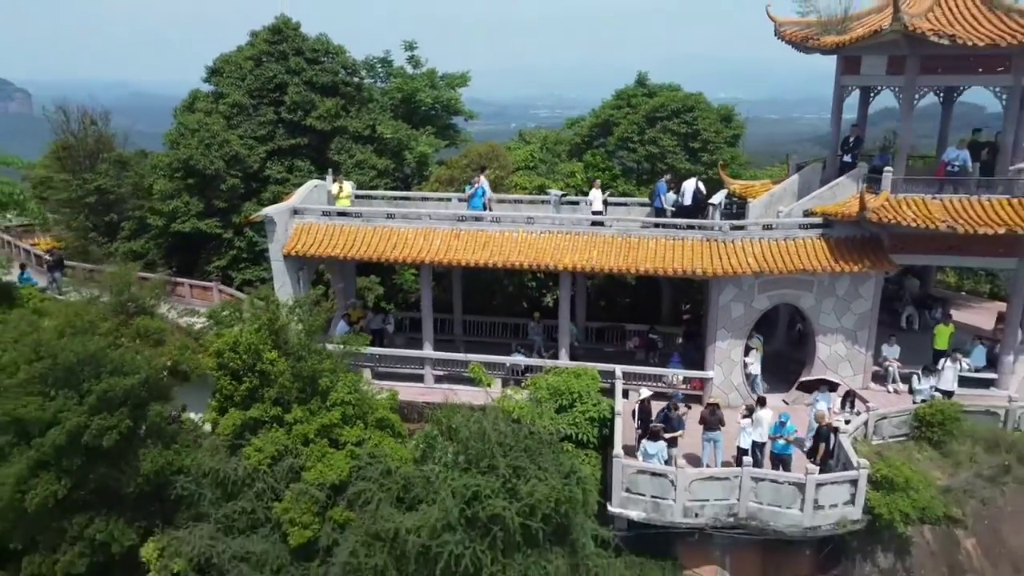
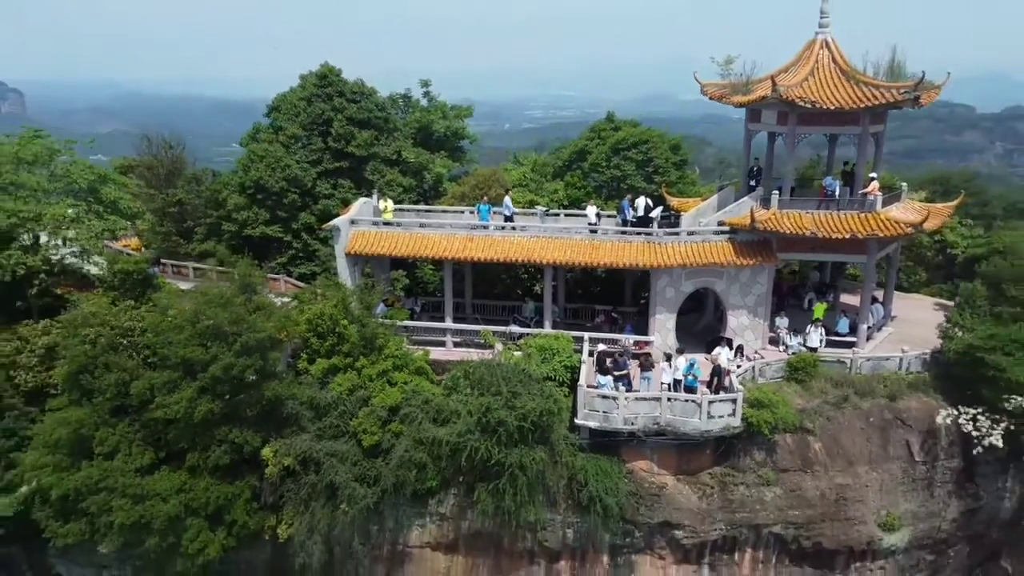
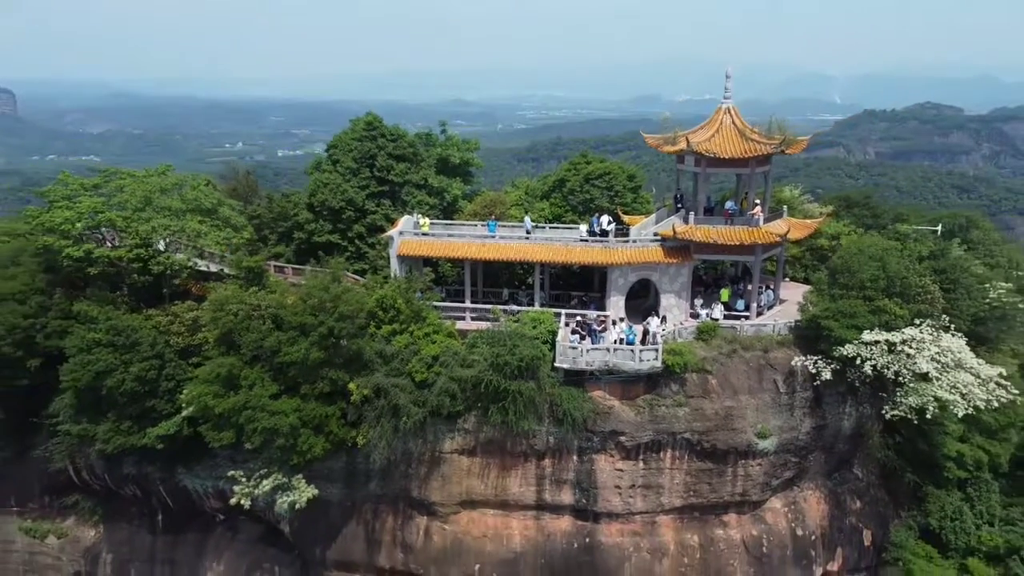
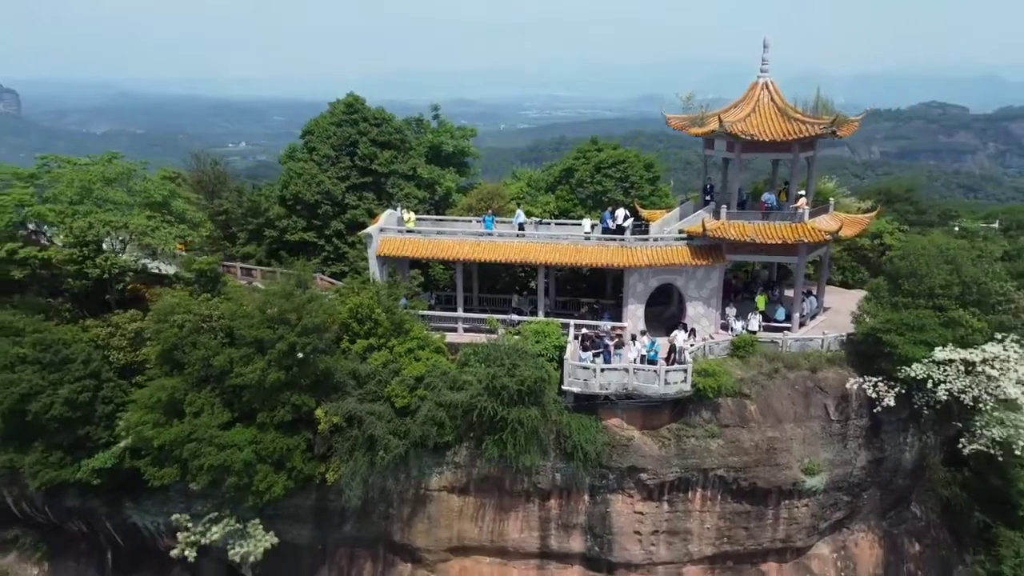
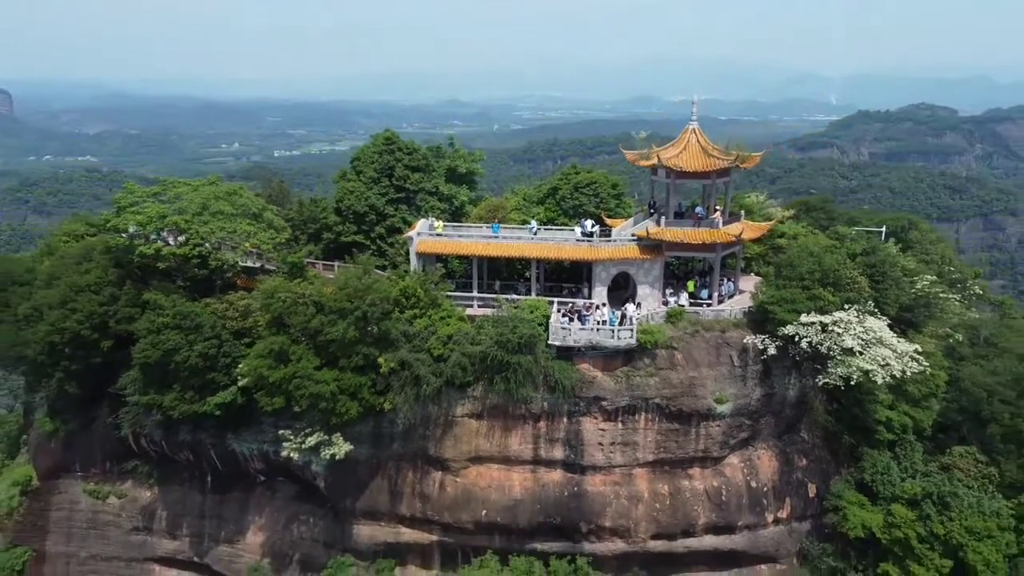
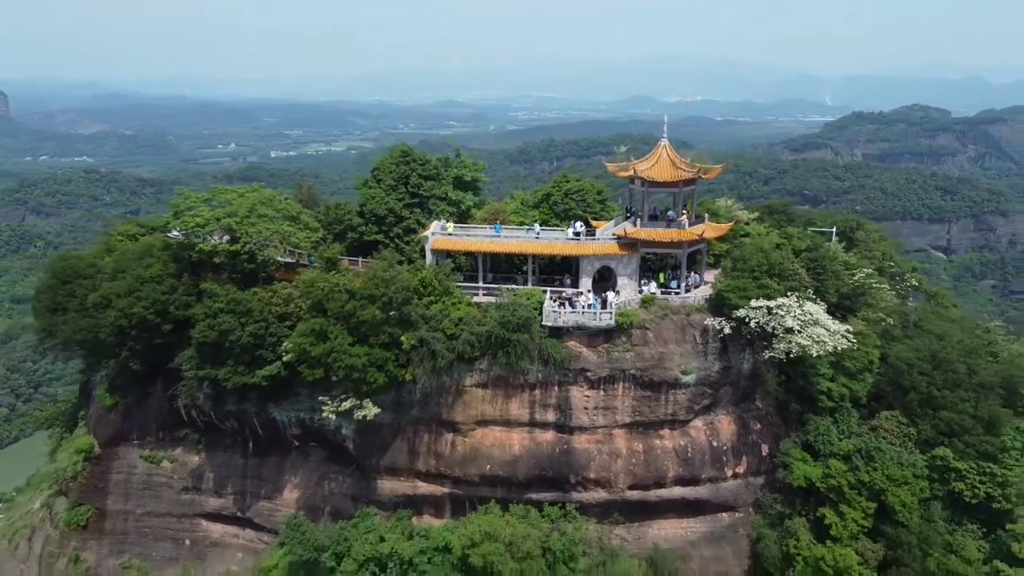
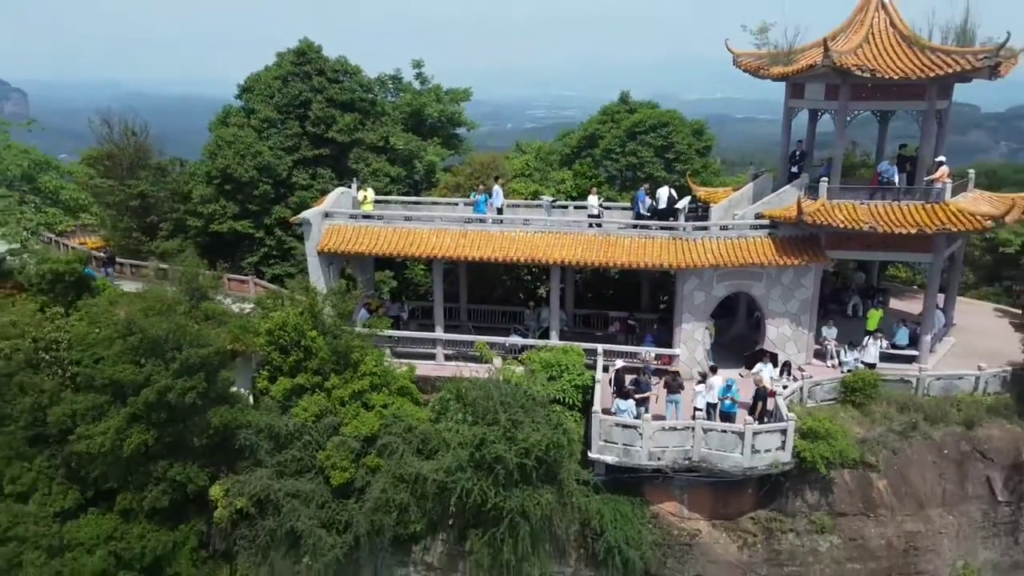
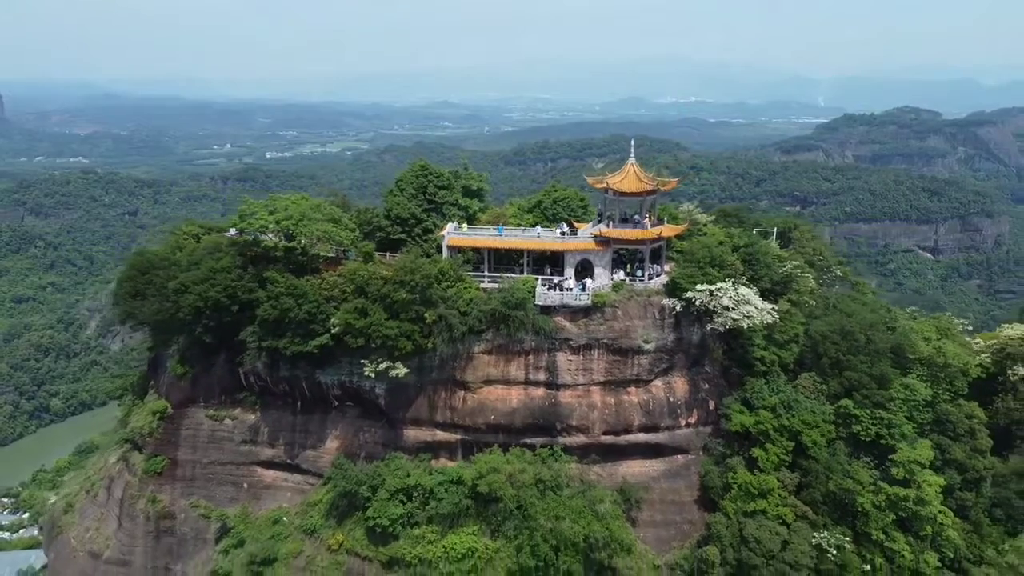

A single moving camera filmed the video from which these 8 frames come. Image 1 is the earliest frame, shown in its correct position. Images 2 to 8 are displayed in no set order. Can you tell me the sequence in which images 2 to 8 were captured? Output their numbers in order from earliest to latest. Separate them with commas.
7, 2, 4, 3, 5, 6, 8
